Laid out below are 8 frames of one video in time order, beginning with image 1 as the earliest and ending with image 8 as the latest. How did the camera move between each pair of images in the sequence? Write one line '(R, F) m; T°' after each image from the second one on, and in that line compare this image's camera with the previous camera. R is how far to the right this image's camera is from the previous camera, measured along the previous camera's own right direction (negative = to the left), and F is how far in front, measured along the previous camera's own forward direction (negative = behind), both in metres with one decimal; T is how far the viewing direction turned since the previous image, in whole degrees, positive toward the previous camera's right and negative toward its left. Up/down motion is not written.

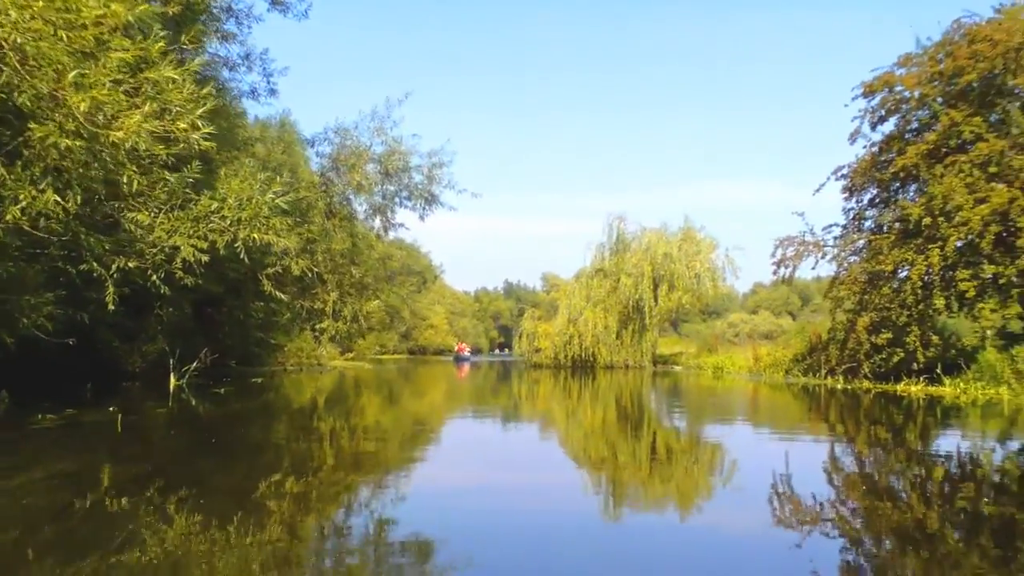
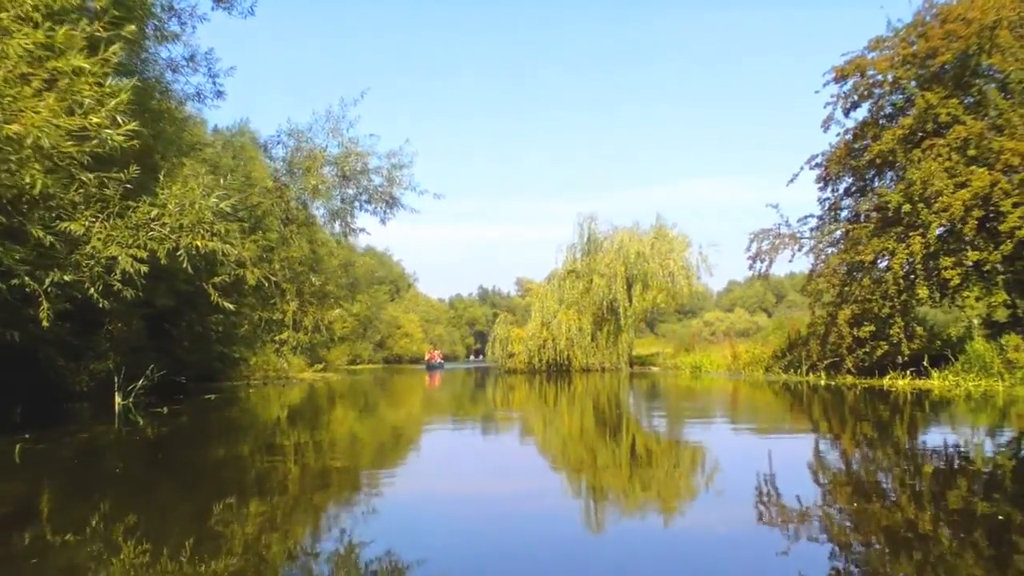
(+0.1, +0.6) m; +2°
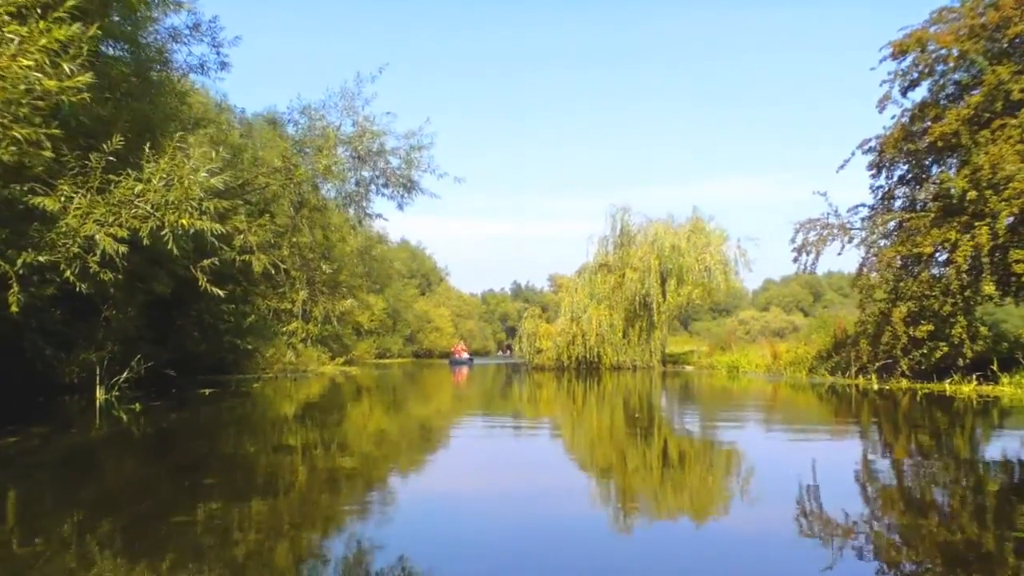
(+0.2, +1.0) m; -2°
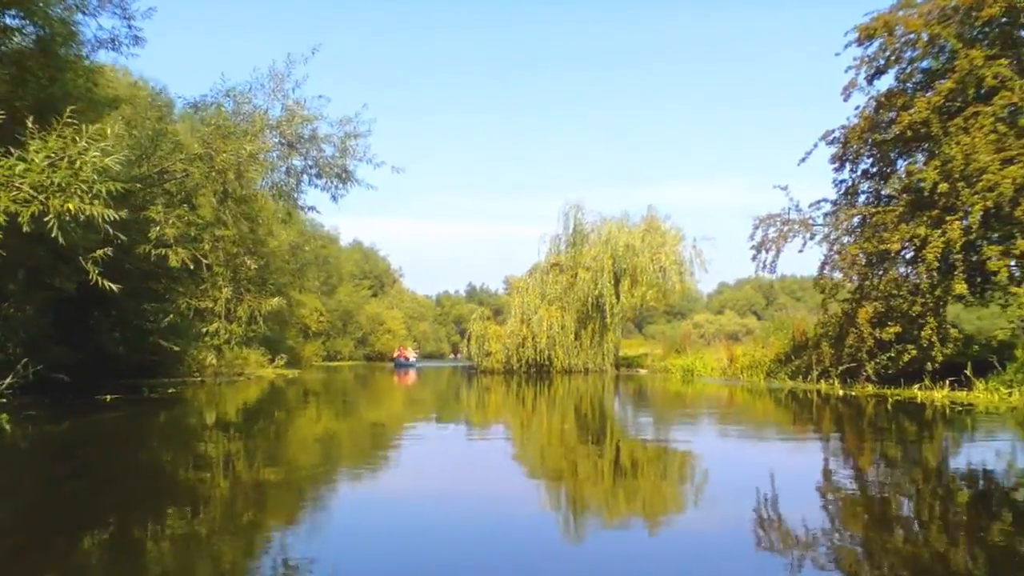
(+0.2, +1.0) m; +3°
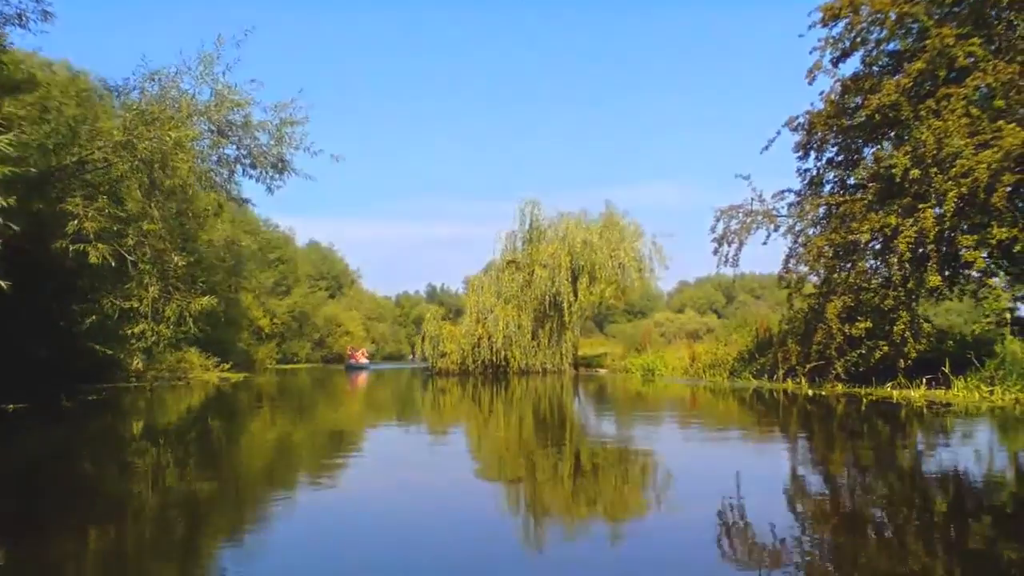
(+0.2, +0.8) m; +3°
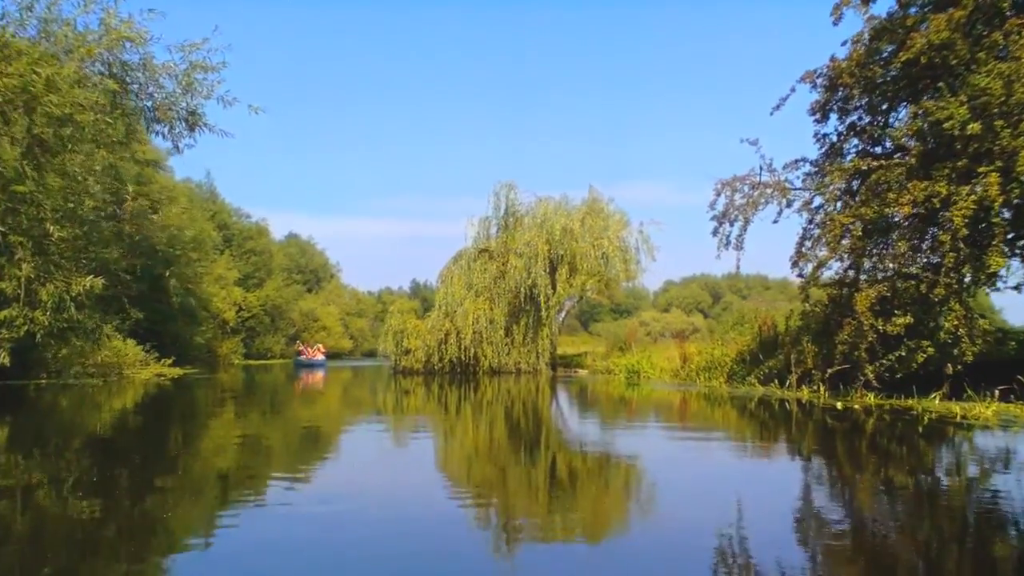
(+0.4, +2.1) m; +1°
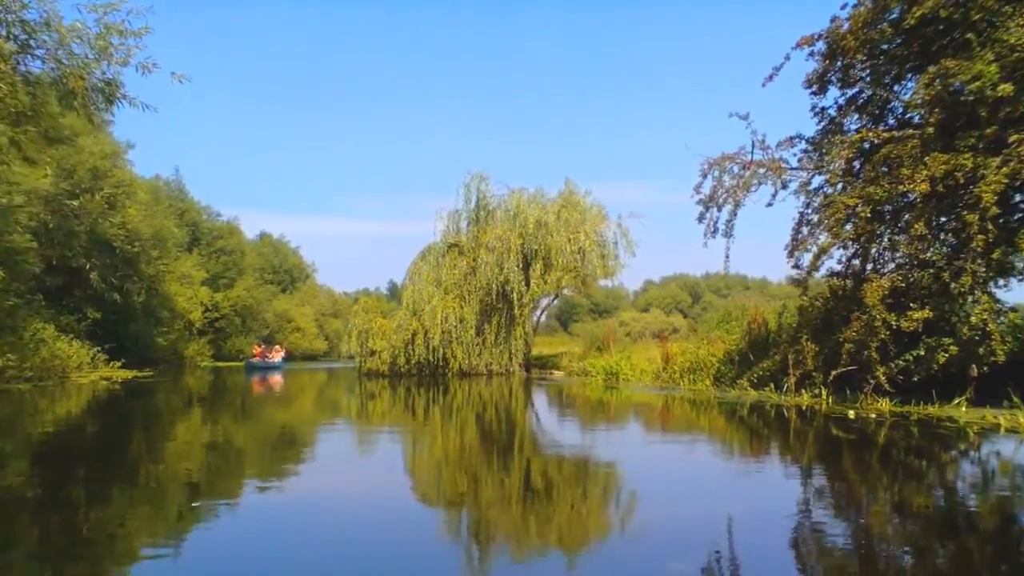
(+0.2, +1.1) m; +1°
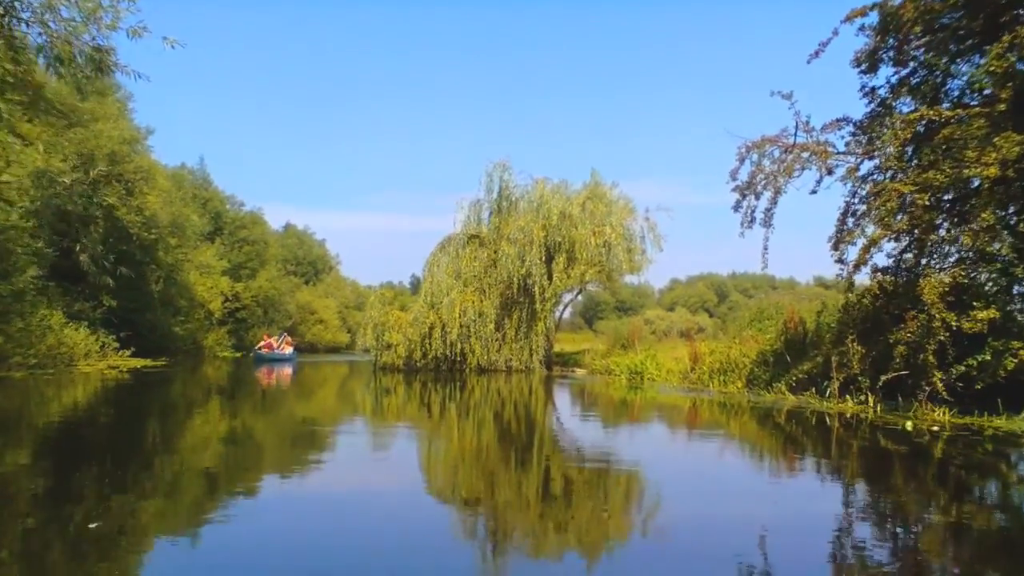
(+0.1, +0.7) m; -2°
